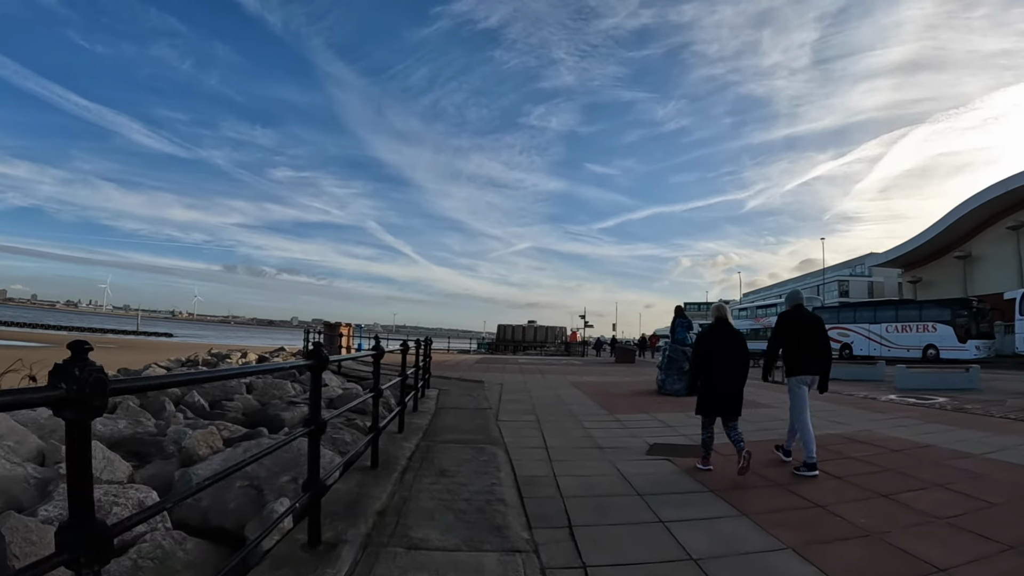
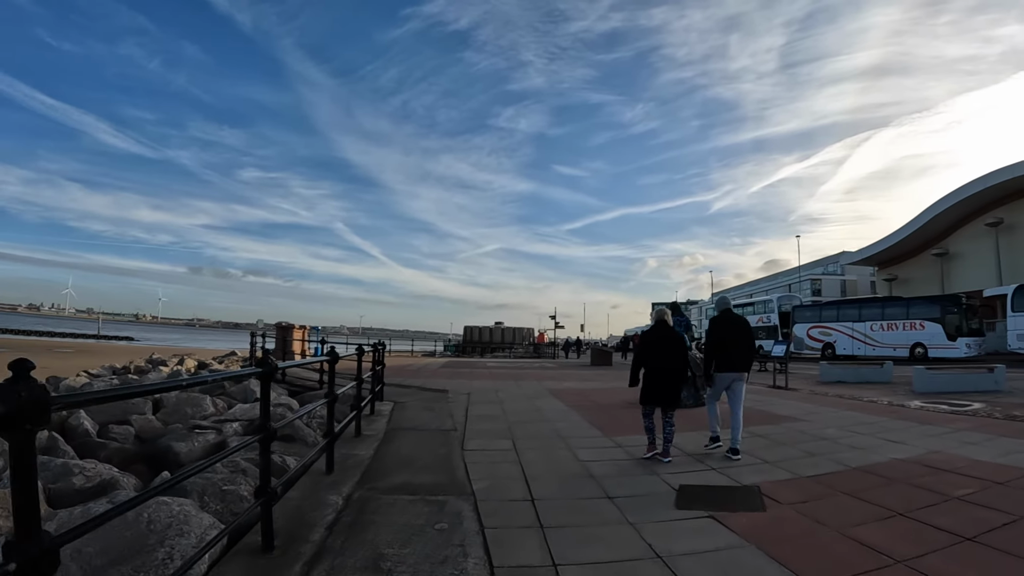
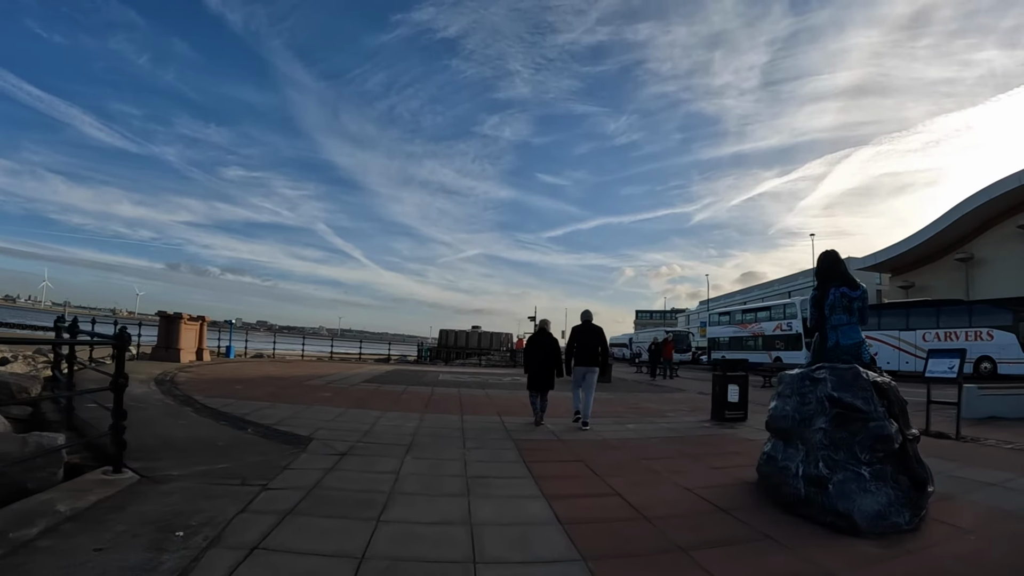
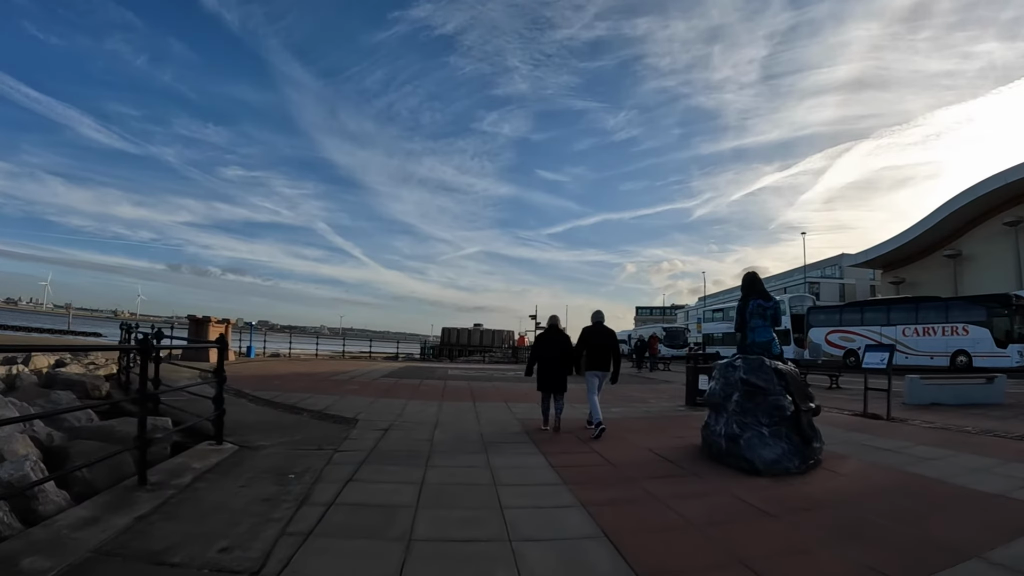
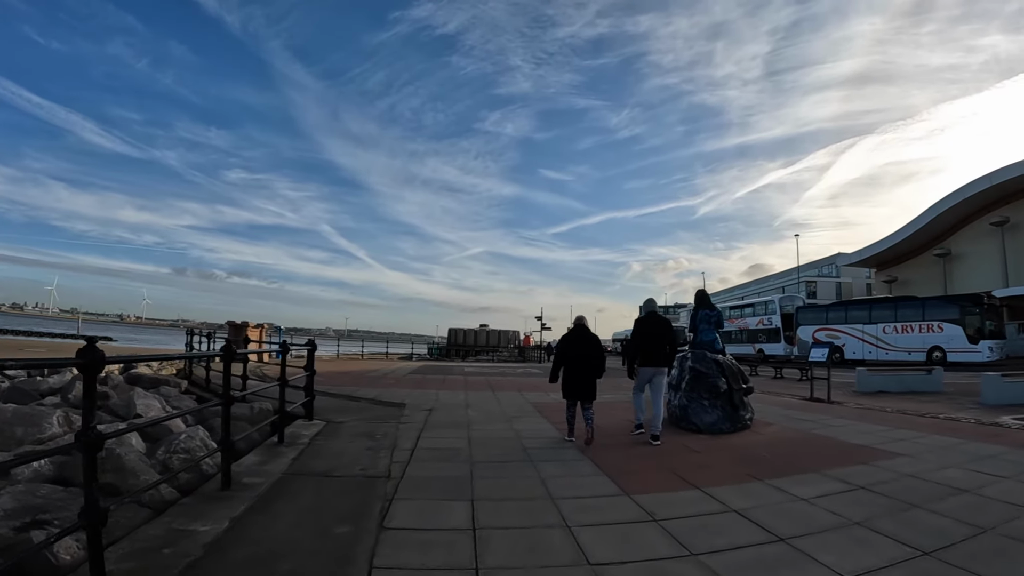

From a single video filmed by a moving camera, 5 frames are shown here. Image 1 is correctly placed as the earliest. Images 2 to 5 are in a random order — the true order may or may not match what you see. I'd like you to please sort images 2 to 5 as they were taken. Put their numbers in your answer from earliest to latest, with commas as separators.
2, 5, 4, 3
